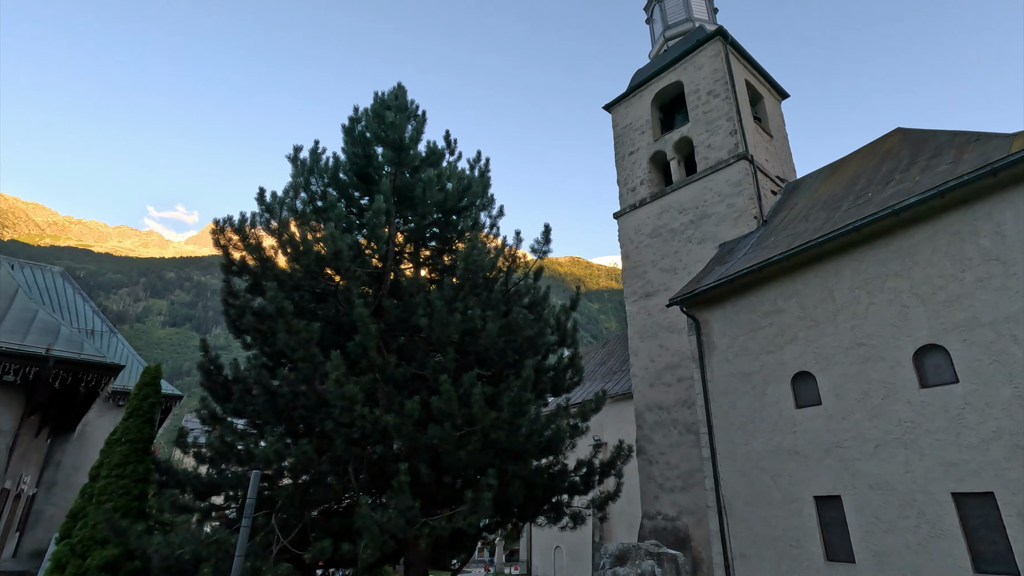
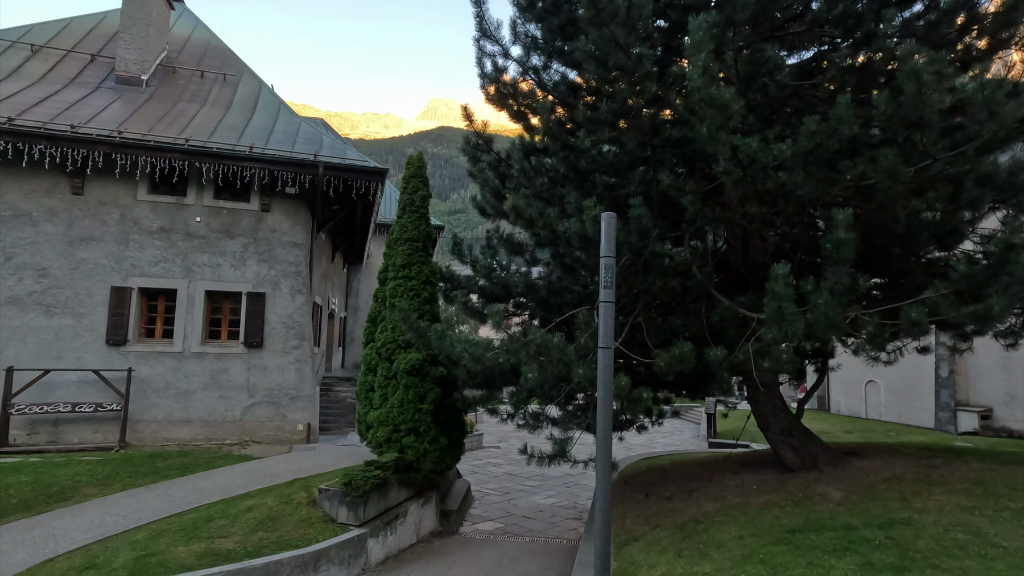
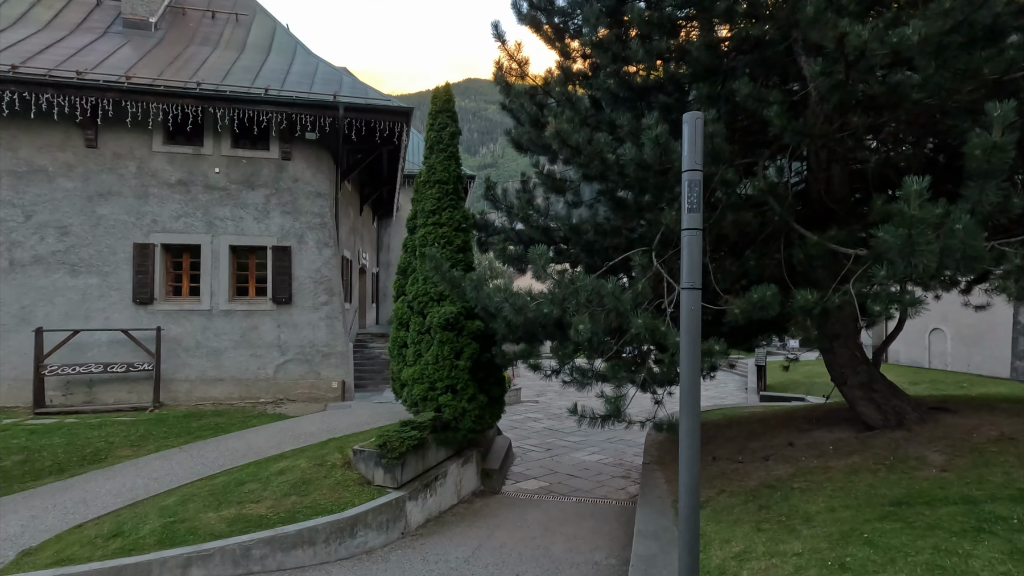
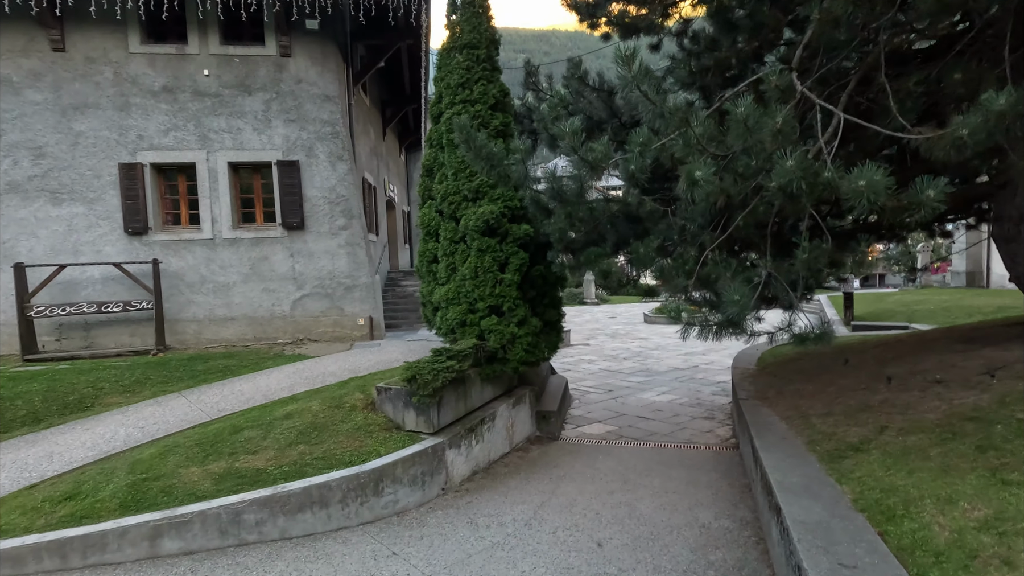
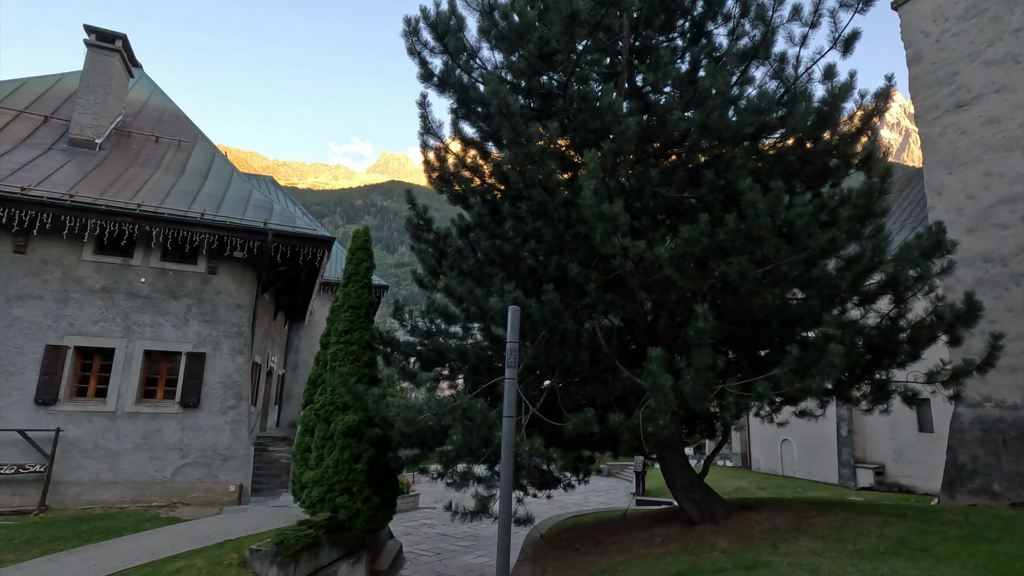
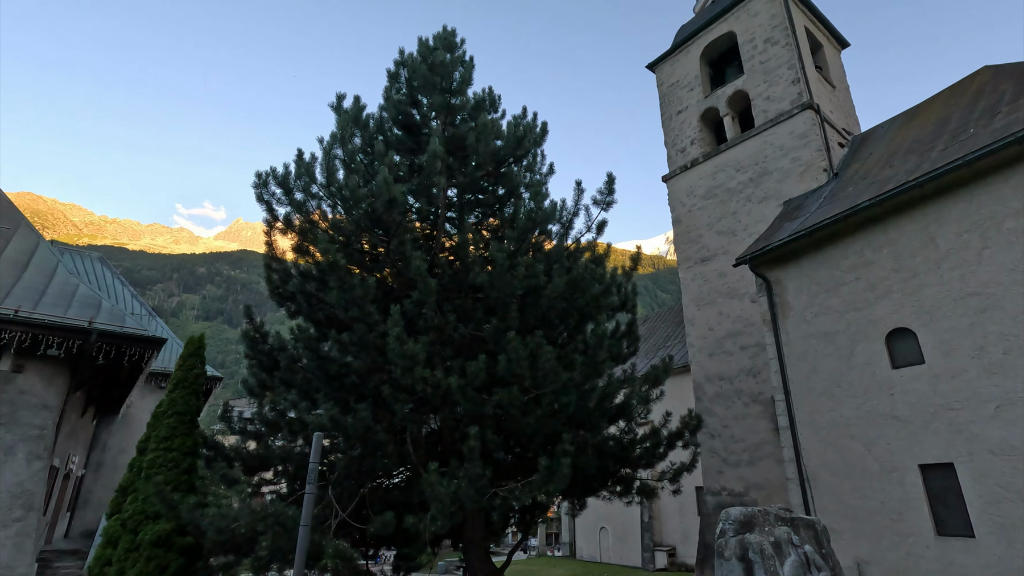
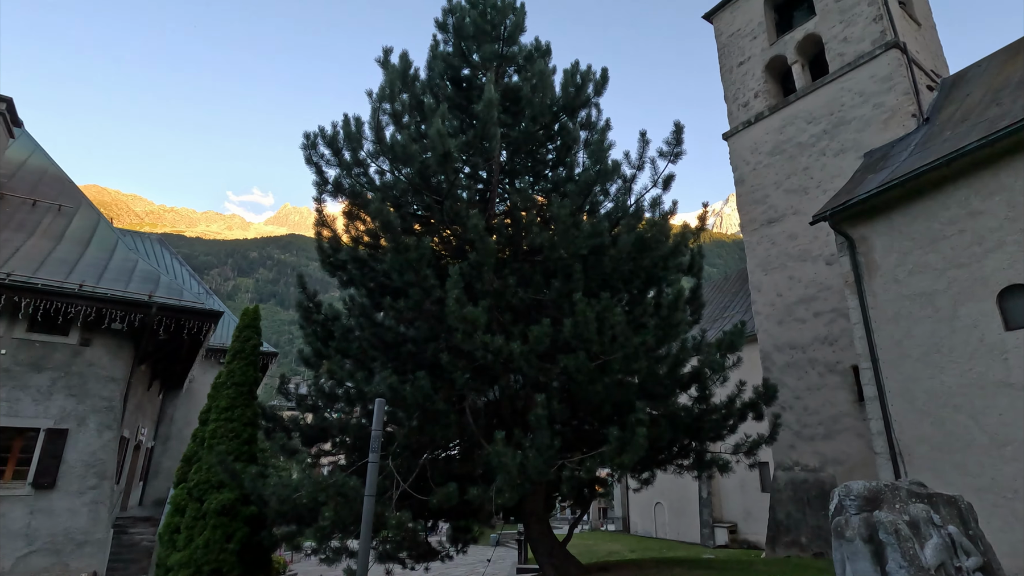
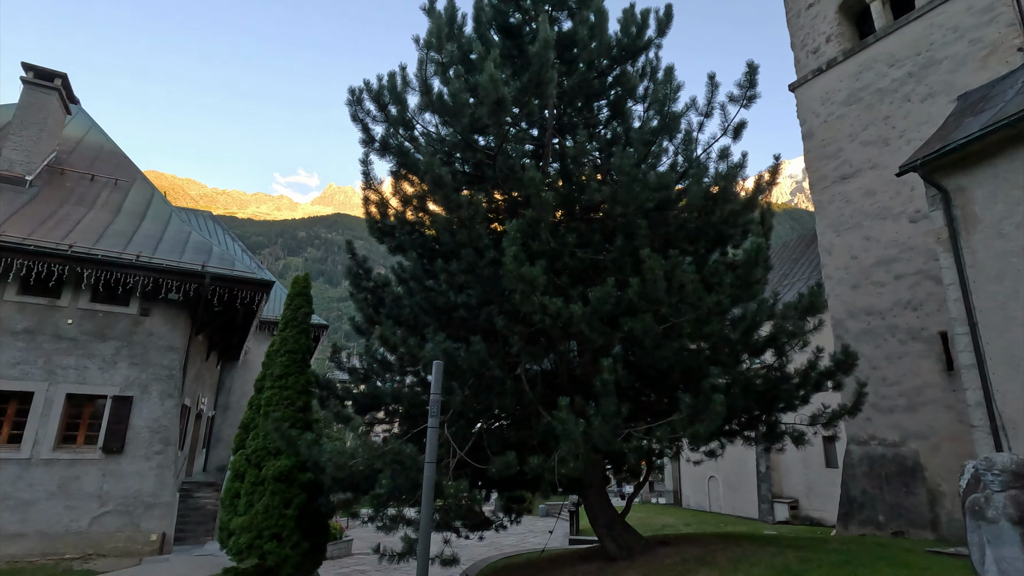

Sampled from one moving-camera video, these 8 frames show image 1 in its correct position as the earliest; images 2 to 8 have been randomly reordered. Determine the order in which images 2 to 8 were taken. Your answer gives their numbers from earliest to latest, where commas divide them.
6, 7, 8, 5, 2, 3, 4
